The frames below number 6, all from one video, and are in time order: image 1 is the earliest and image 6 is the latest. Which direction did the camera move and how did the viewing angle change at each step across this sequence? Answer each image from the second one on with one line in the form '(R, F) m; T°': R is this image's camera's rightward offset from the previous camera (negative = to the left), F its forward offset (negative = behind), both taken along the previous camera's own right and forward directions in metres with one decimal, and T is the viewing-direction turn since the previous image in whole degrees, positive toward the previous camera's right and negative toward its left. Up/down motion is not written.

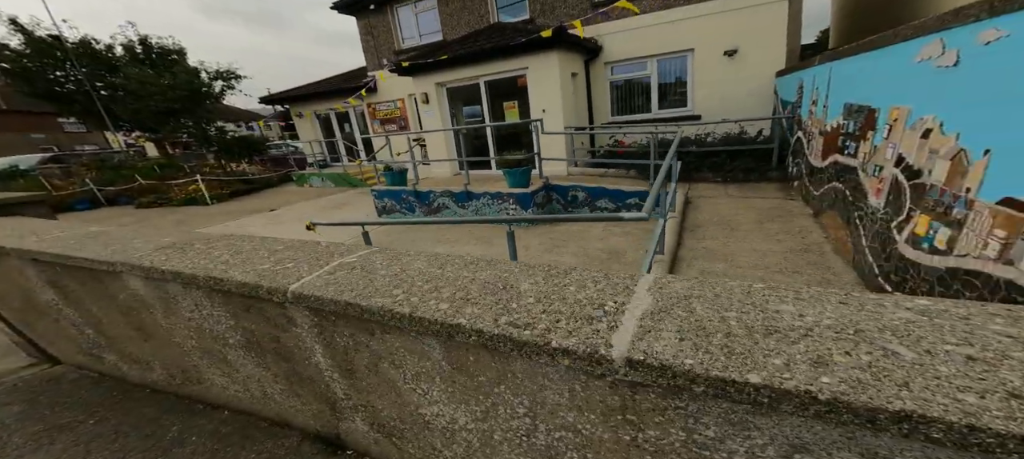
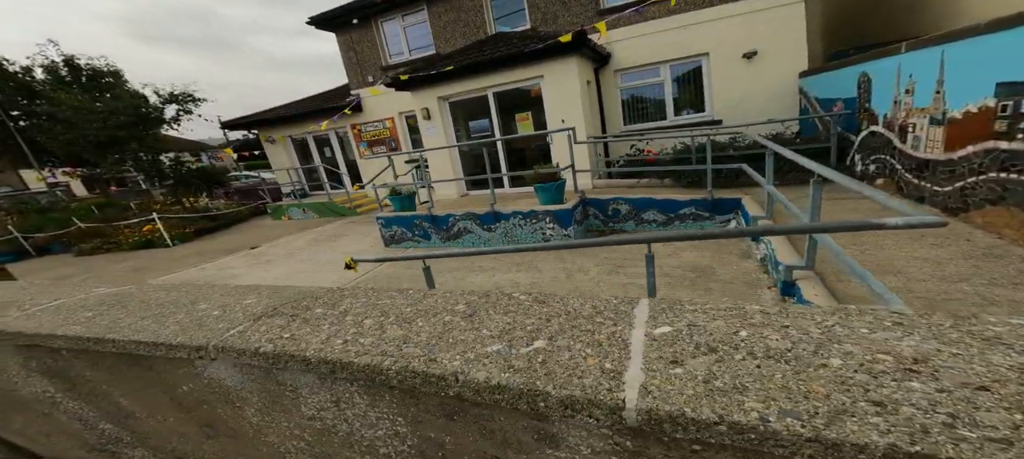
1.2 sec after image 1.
(-0.9, +0.6) m; +5°
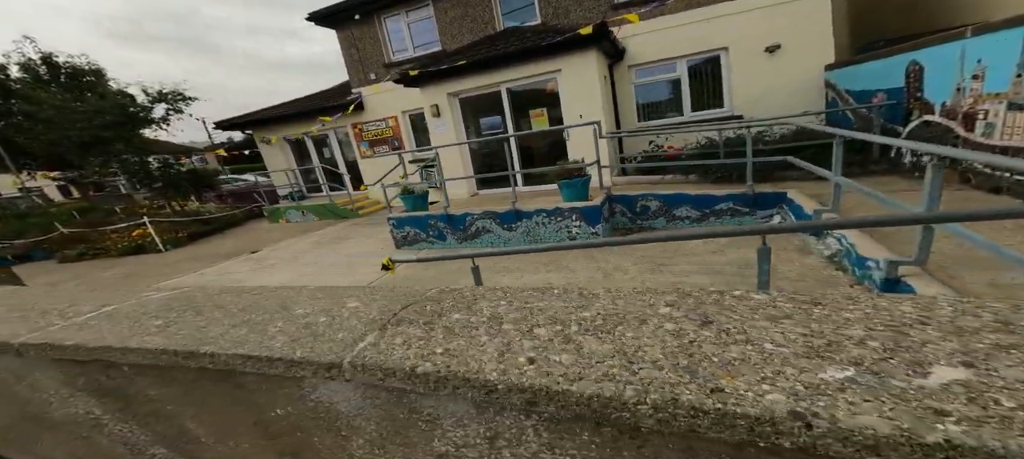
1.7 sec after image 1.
(-0.5, +0.3) m; +2°
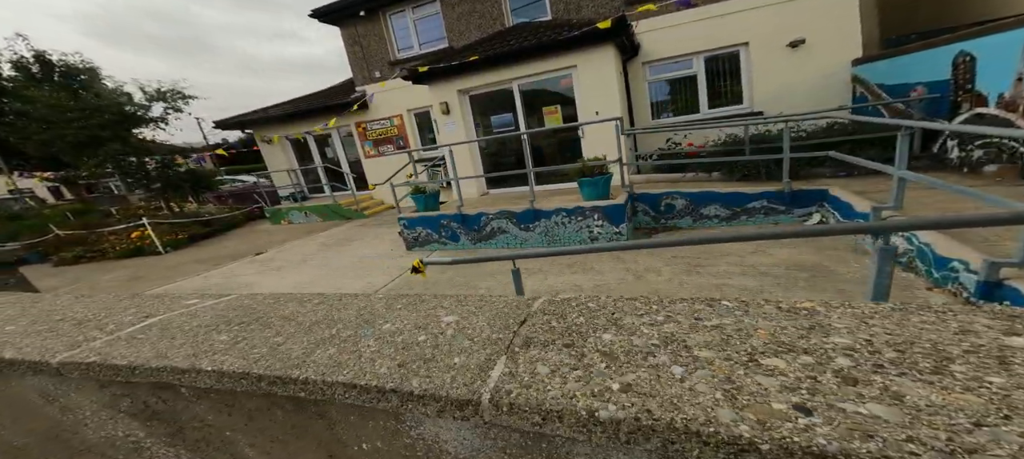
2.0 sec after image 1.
(-0.3, +0.2) m; 0°
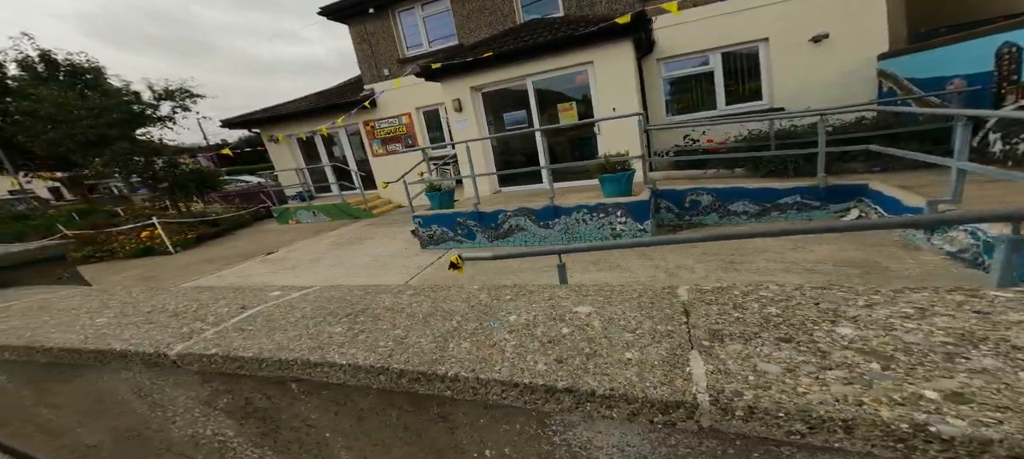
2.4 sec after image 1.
(-0.3, +0.1) m; 0°
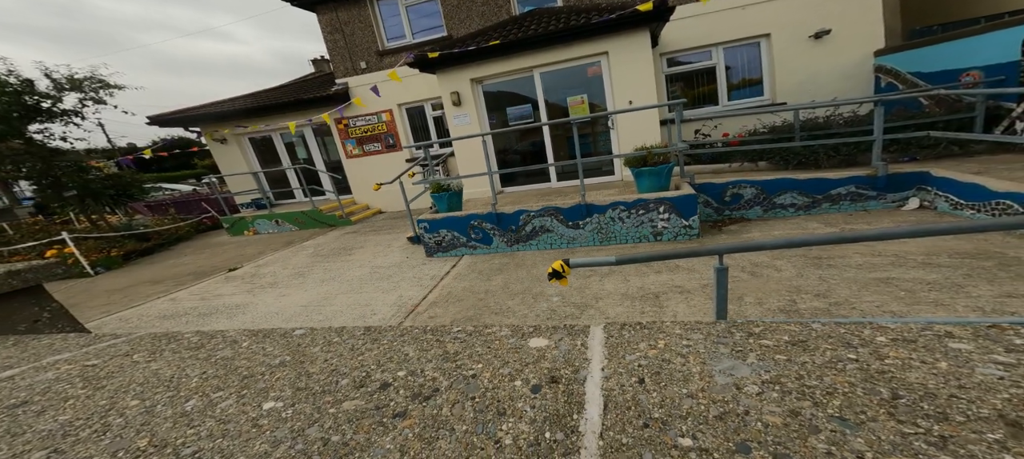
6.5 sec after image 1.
(-1.1, +0.6) m; +8°
